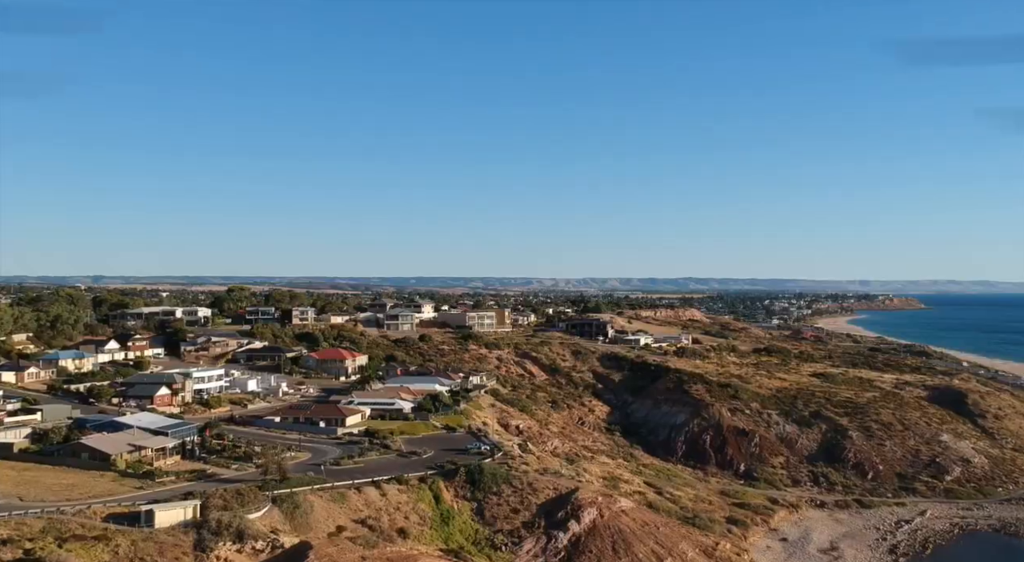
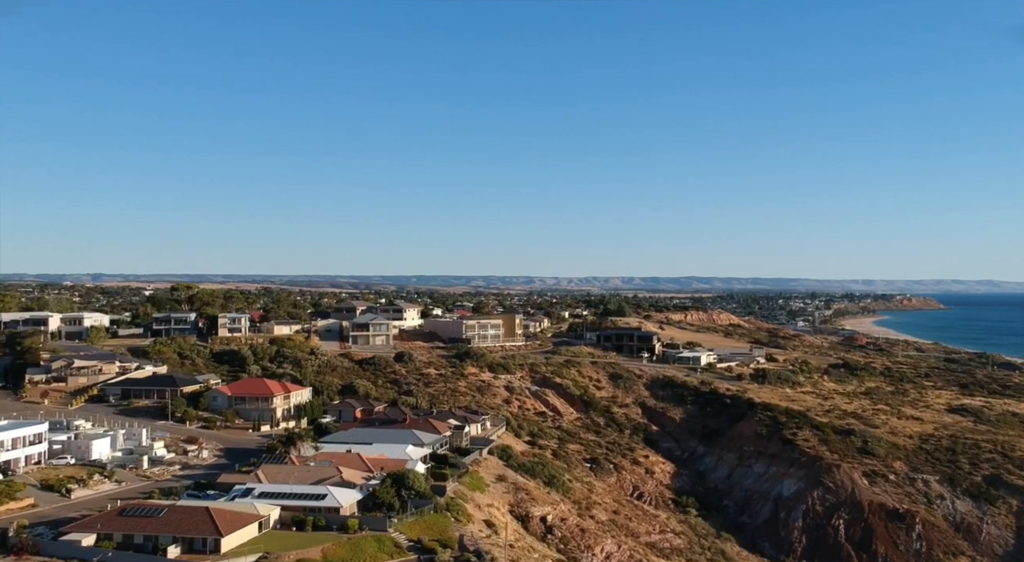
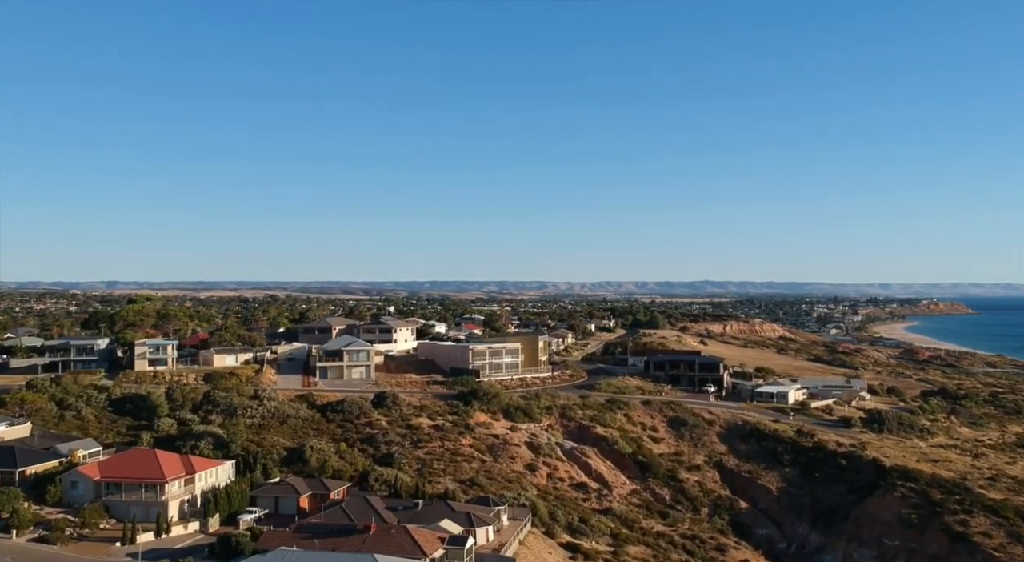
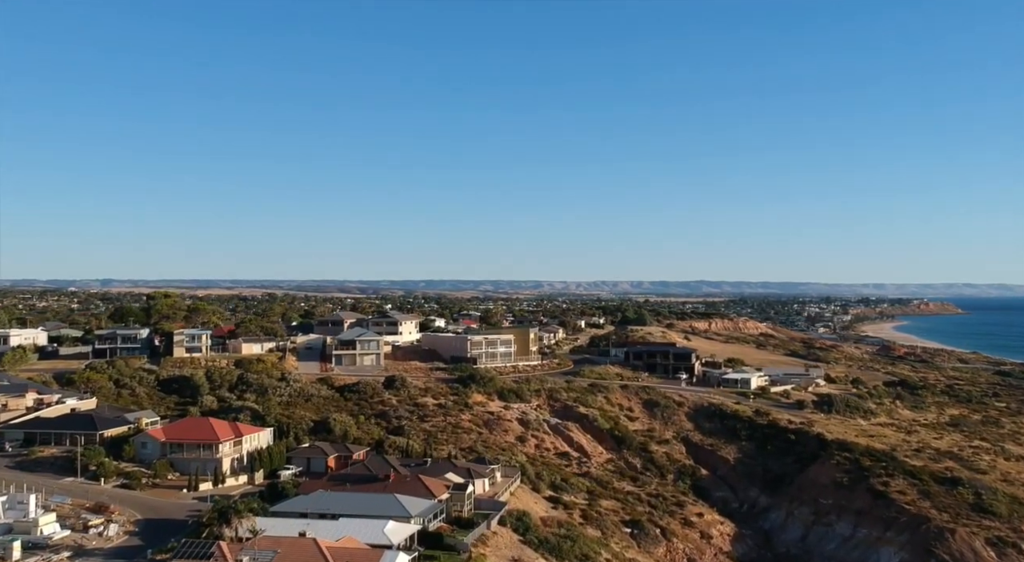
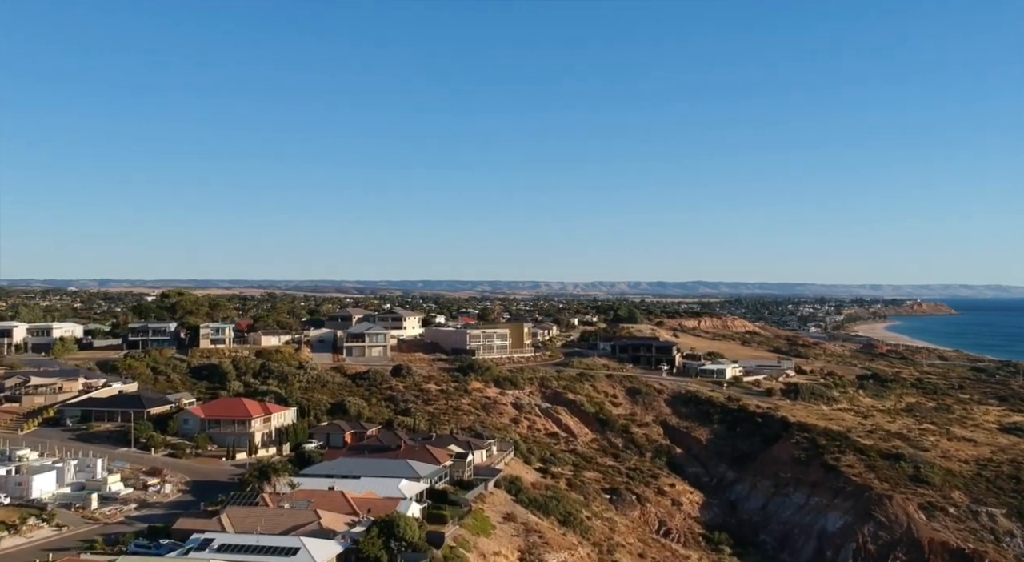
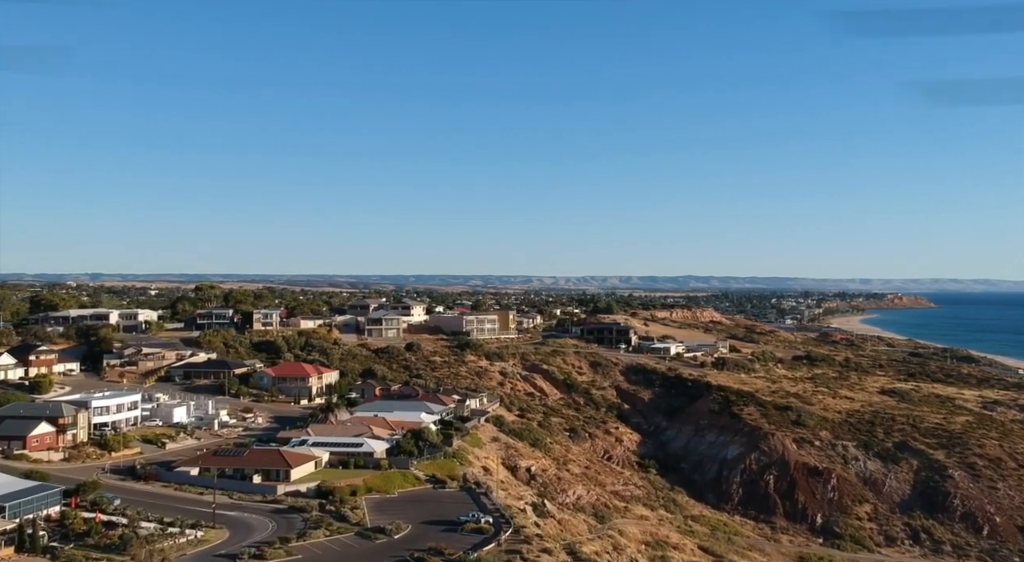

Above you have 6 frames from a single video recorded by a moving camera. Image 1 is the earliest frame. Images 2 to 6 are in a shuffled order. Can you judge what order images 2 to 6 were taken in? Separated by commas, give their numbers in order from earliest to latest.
6, 2, 5, 4, 3
